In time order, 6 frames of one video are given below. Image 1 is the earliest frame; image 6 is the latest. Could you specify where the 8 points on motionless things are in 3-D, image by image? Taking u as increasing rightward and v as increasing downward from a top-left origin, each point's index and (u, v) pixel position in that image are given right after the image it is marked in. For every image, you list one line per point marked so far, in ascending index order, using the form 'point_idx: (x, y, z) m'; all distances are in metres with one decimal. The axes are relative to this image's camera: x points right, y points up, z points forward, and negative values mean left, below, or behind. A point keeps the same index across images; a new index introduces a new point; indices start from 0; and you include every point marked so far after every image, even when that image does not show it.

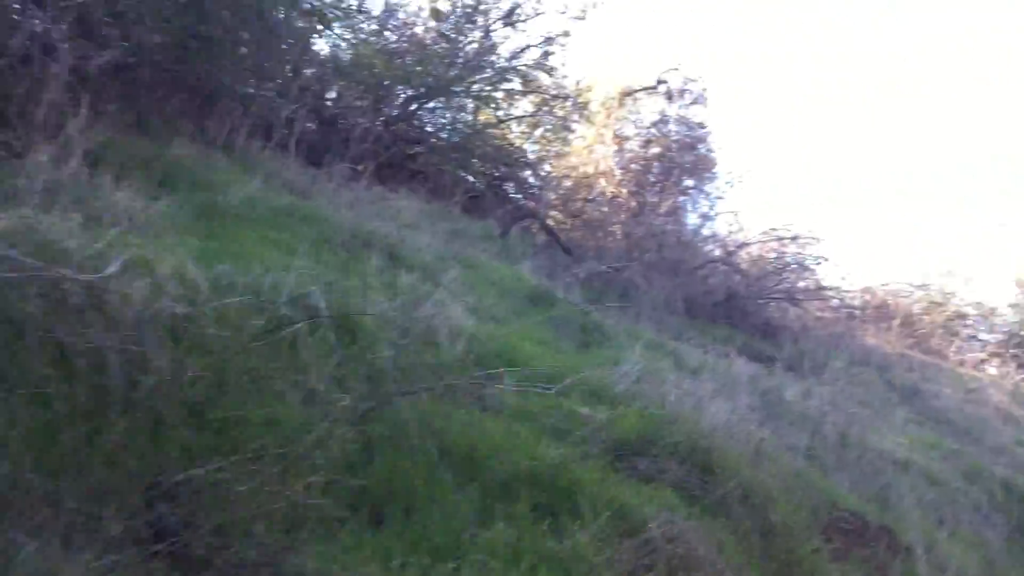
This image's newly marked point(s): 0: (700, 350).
0: (+1.5, -0.5, +8.0) m
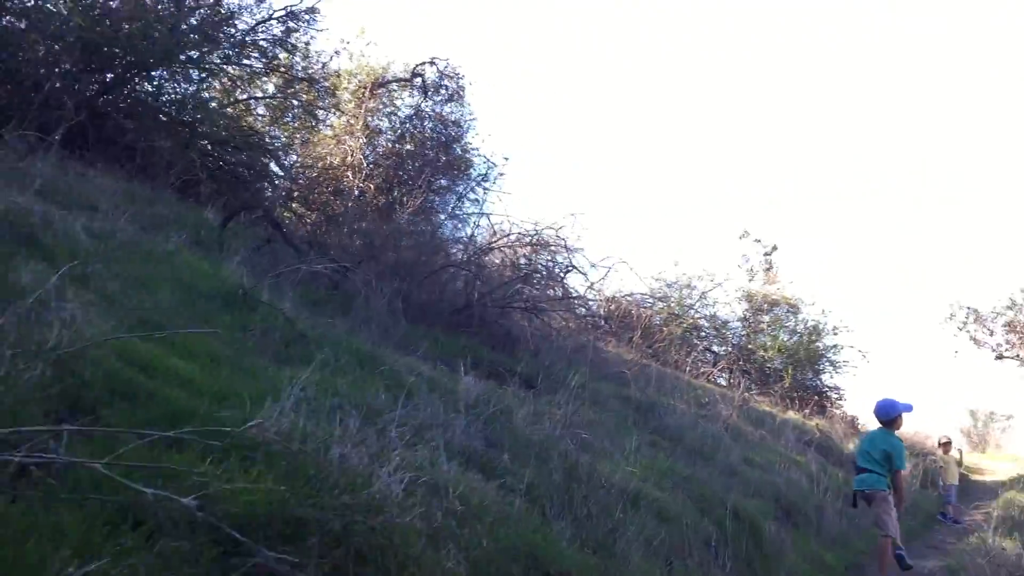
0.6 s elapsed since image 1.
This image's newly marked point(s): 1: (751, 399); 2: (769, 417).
0: (-0.7, -0.6, +7.0) m
1: (+4.2, -1.9, +16.7) m
2: (+4.0, -2.0, +15.0) m
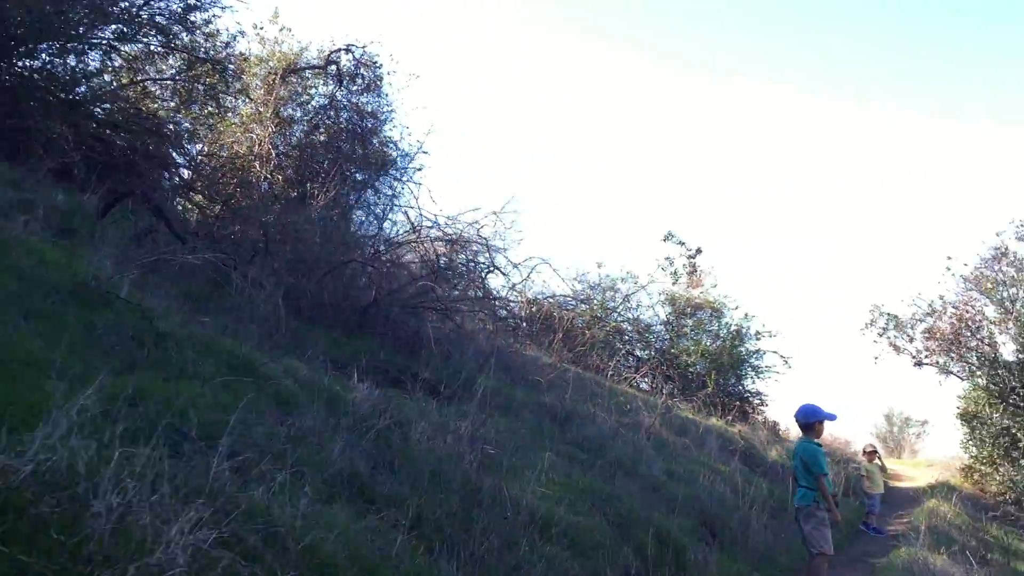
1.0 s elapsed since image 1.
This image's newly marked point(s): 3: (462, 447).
0: (-1.3, -0.5, +6.2) m
1: (+2.7, -2.0, +16.2) m
2: (+2.7, -2.1, +14.5) m
3: (-0.3, -1.0, +6.1) m
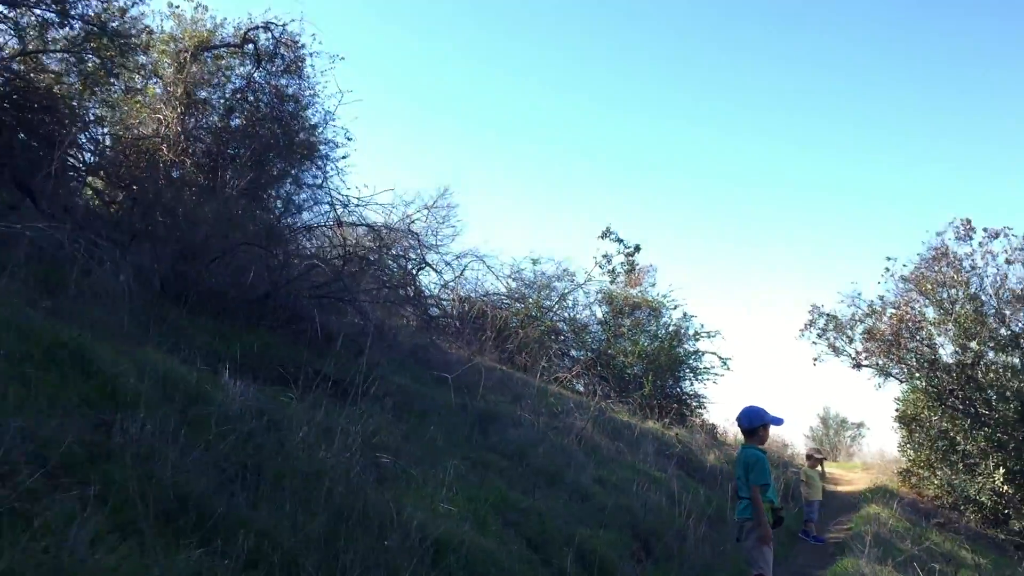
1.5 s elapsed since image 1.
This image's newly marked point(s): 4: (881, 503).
0: (-1.9, -0.4, +5.1) m
1: (+1.6, -1.9, +15.4) m
2: (+1.6, -2.0, +13.7) m
3: (-0.9, -0.9, +5.1) m
4: (+6.6, -3.9, +17.2) m
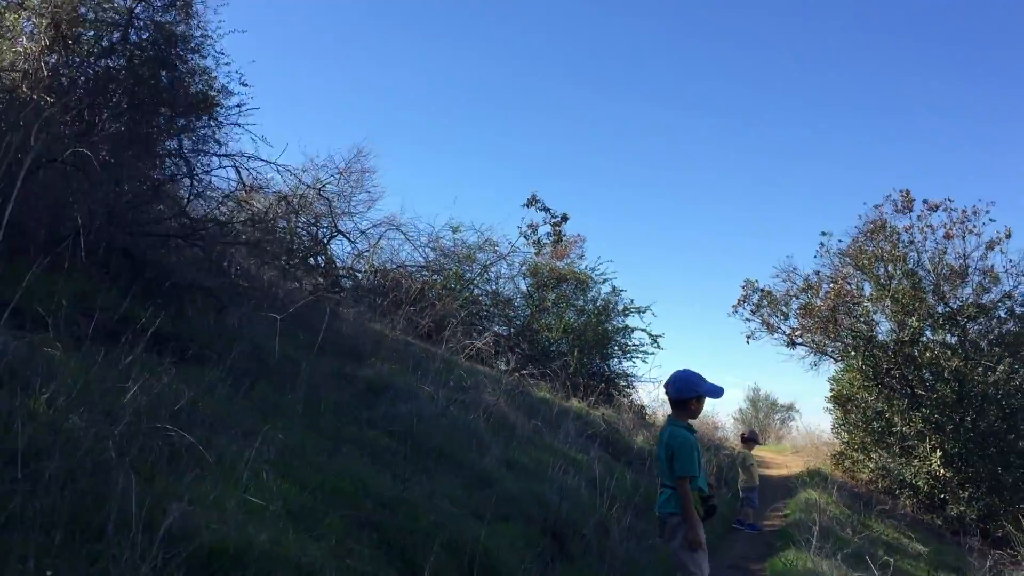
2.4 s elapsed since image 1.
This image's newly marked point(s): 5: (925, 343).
0: (-2.4, 0.0, +3.5) m
1: (+0.2, -1.4, +14.0) m
2: (+0.4, -1.5, +12.3) m
3: (-1.4, -0.5, +3.5) m
4: (+5.2, -3.4, +16.2) m
5: (+8.4, -1.1, +19.3) m
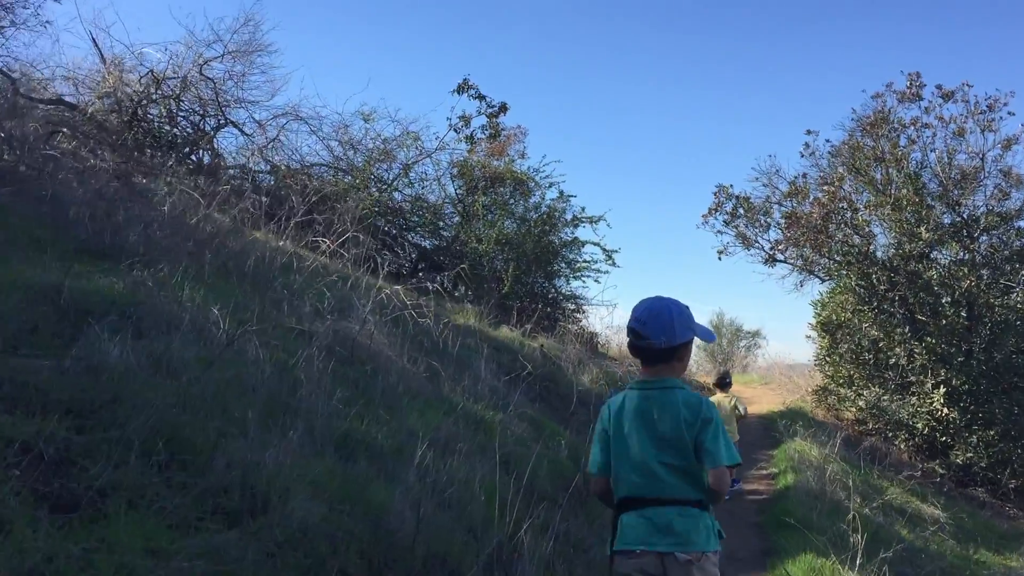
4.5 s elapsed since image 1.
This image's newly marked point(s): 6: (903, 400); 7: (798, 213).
0: (-3.0, +0.4, -0.2) m
1: (-0.8, -0.2, +10.5) m
2: (-0.5, -0.4, +8.8) m
3: (-2.0, -0.1, -0.1) m
4: (+4.0, -2.0, +13.0) m
5: (+7.1, +0.5, +16.1) m
6: (+6.7, -1.9, +16.4) m
7: (+5.1, +1.3, +17.4) m
